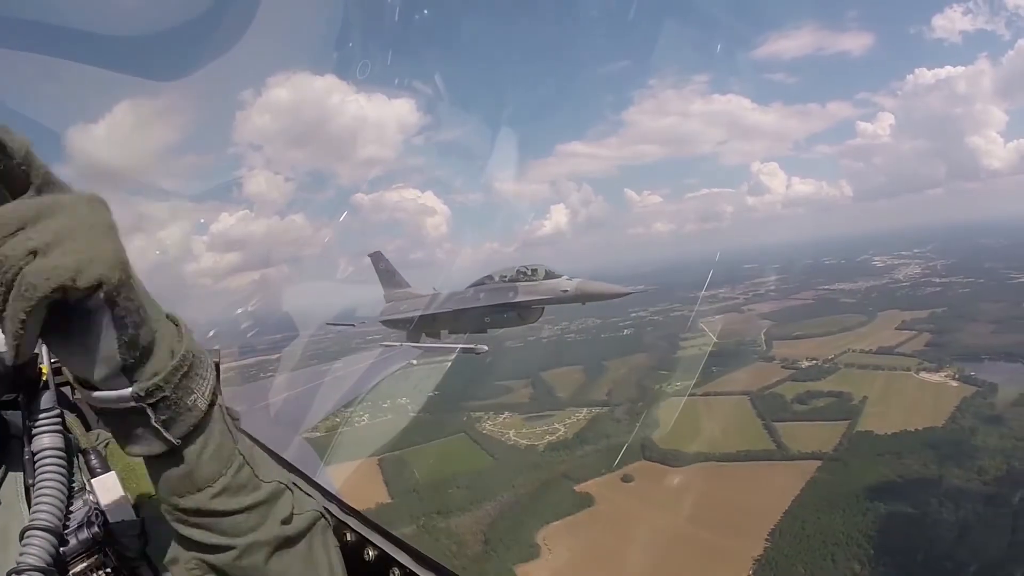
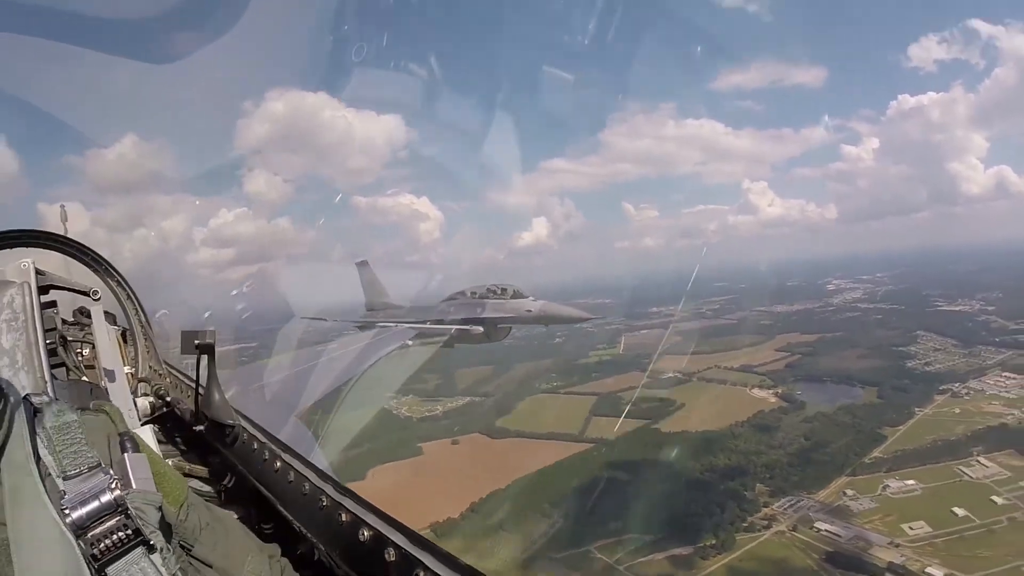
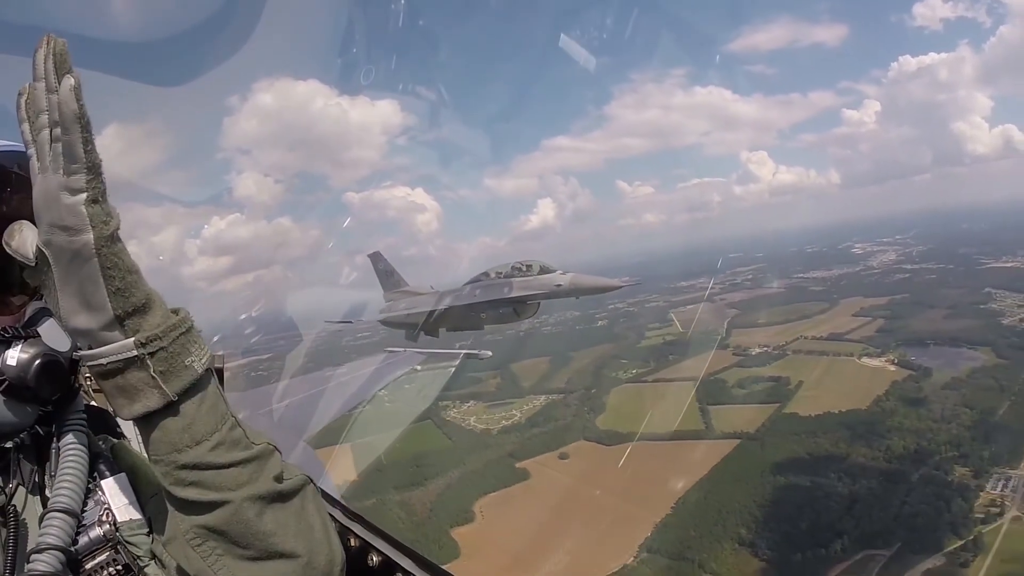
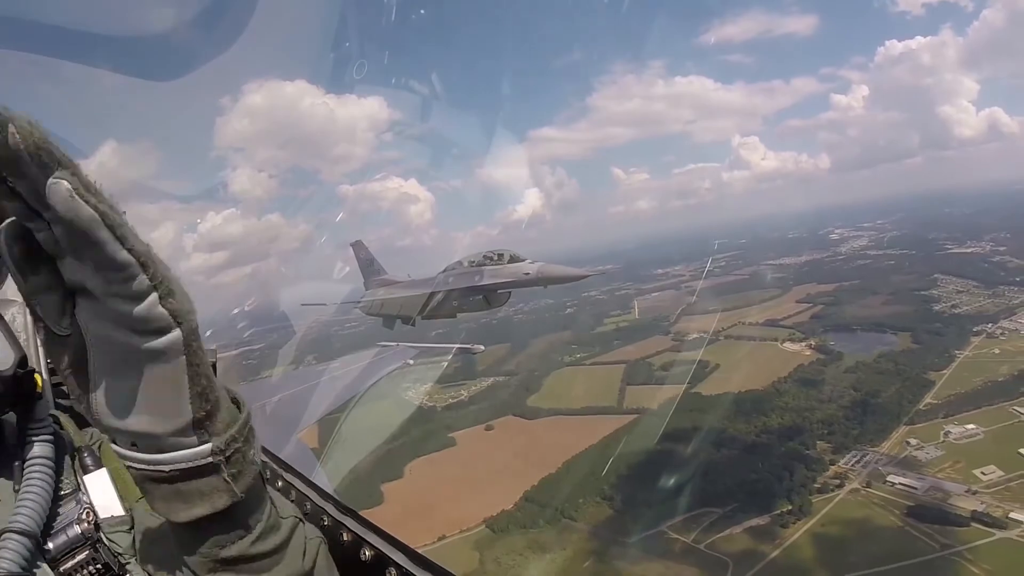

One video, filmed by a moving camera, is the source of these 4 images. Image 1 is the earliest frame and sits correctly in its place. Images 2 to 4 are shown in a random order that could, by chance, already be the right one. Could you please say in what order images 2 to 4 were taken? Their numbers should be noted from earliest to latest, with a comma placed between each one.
3, 4, 2
